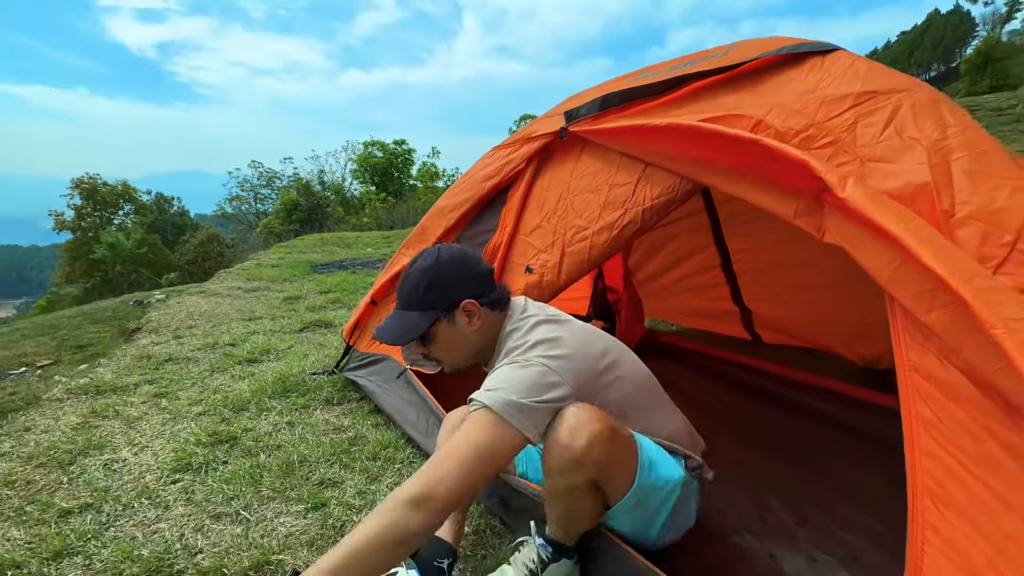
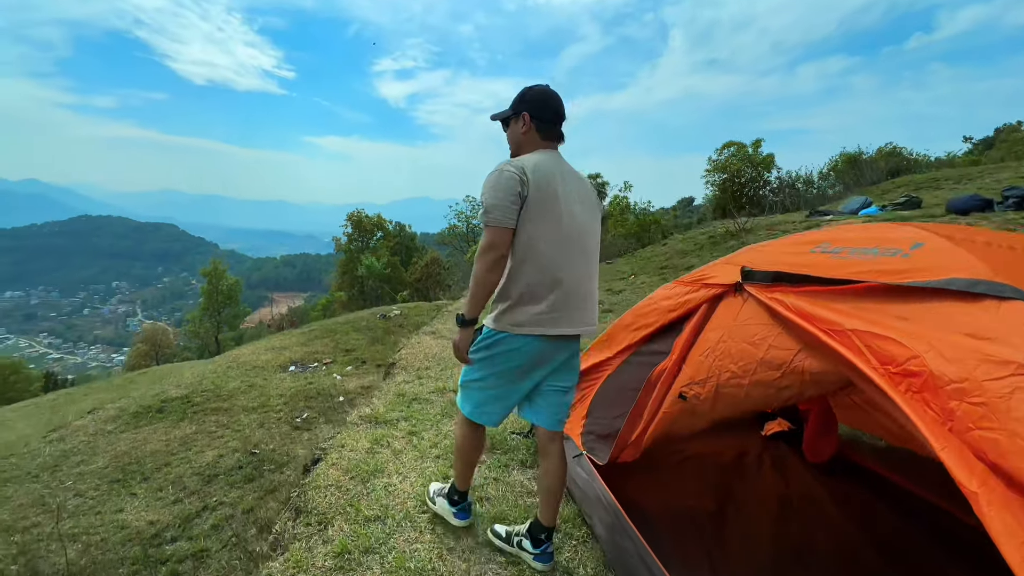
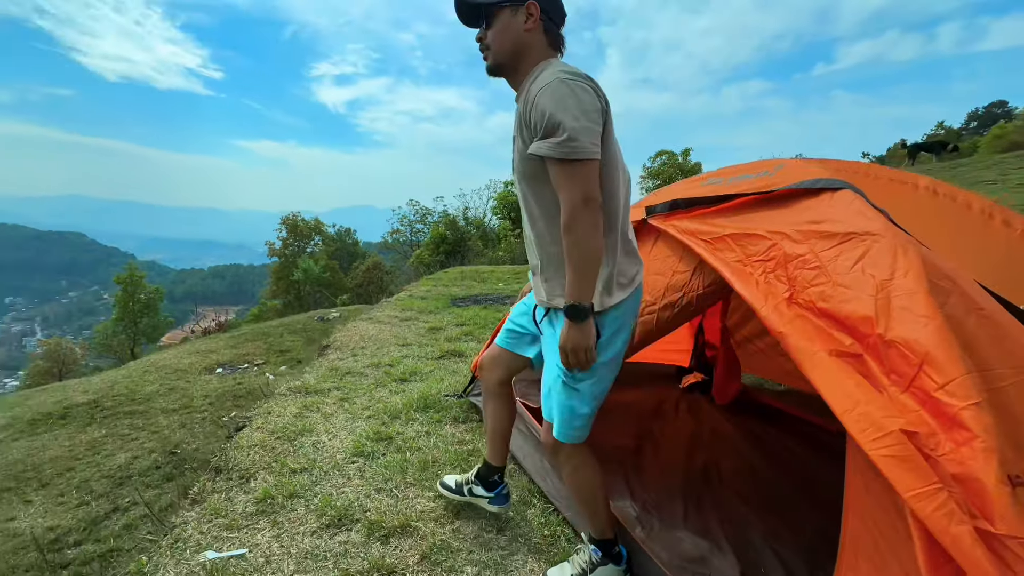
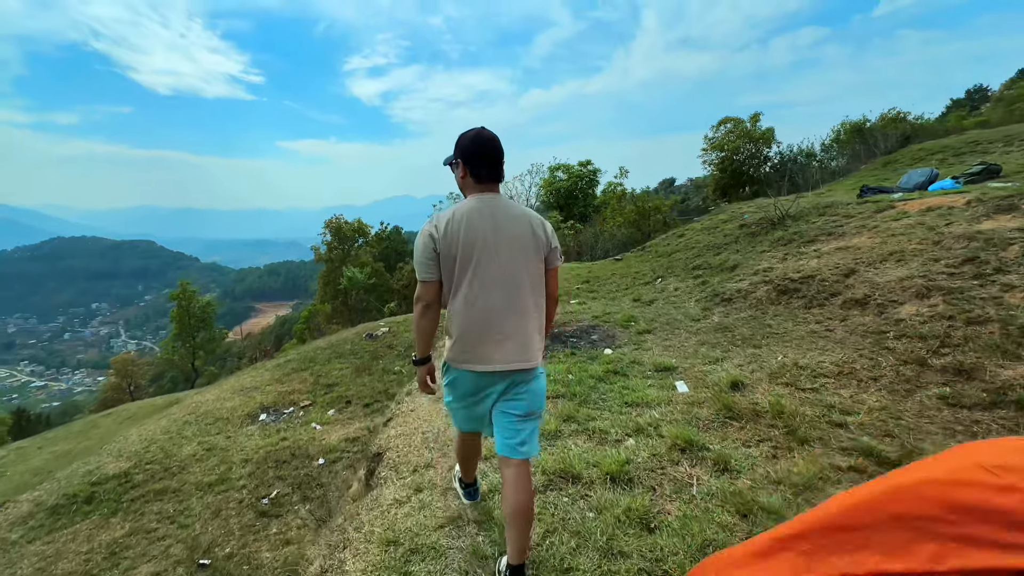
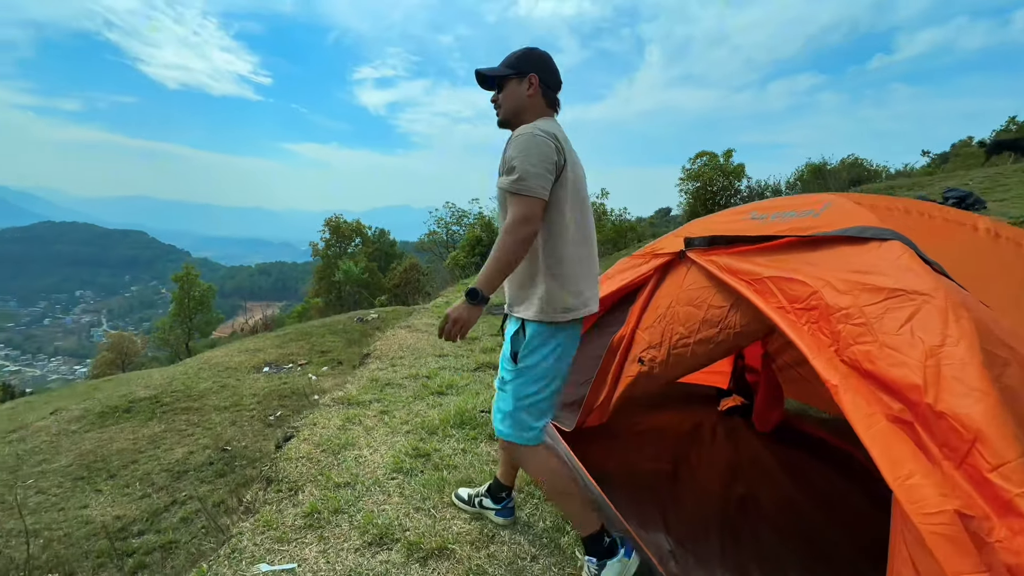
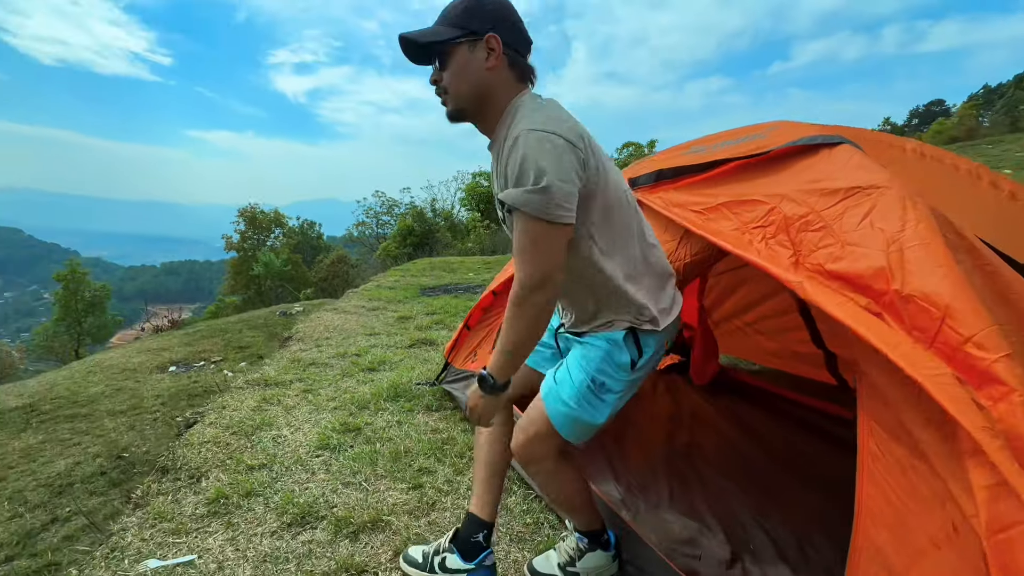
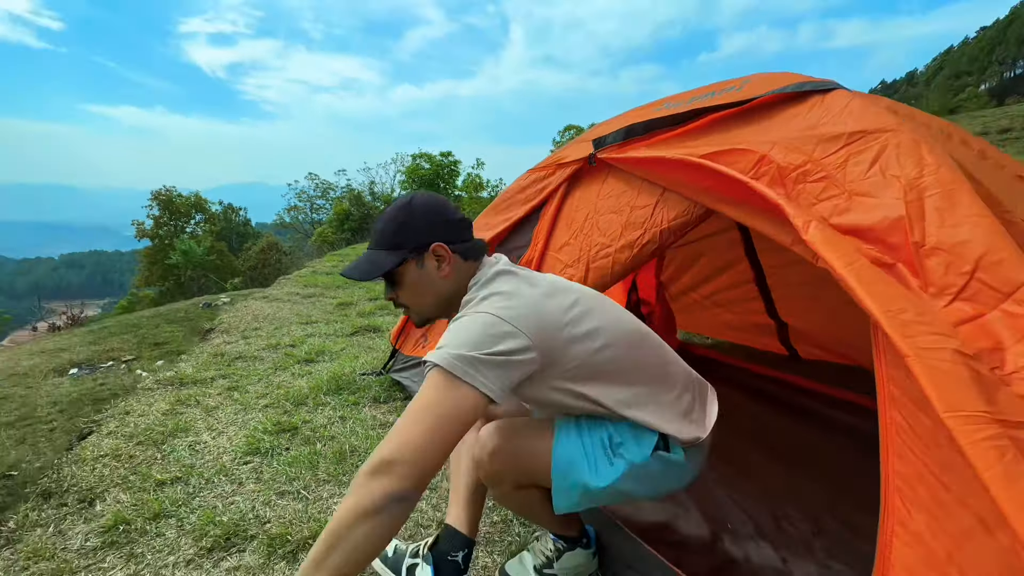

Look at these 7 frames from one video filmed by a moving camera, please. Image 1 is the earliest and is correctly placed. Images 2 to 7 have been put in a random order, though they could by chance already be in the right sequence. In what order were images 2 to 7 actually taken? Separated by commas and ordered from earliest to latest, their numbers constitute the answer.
7, 6, 3, 5, 2, 4
